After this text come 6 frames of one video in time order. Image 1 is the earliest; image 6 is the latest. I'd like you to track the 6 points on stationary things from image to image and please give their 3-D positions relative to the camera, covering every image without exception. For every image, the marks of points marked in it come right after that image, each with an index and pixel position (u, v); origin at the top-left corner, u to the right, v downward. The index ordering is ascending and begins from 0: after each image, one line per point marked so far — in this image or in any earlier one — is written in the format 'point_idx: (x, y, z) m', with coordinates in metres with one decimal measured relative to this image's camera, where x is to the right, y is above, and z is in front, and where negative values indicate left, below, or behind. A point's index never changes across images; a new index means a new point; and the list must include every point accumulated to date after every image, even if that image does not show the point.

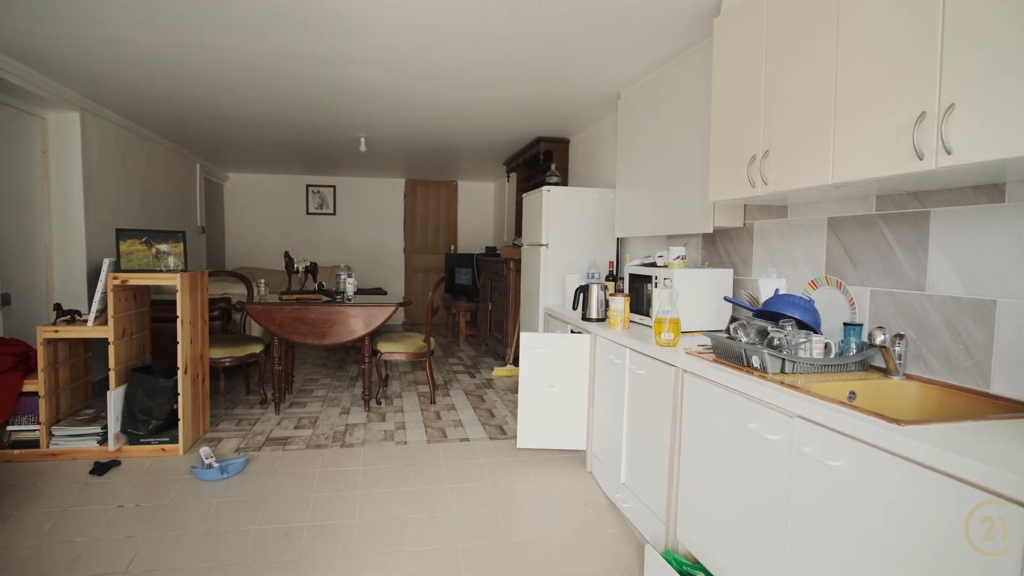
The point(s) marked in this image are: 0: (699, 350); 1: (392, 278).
0: (+0.6, -0.2, +1.8) m
1: (-1.5, +0.1, +6.9) m
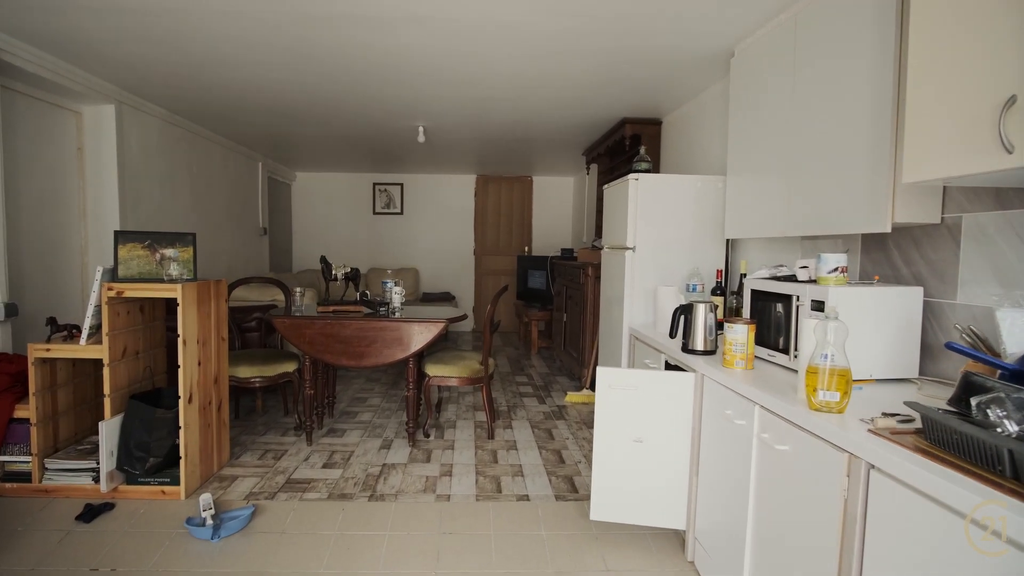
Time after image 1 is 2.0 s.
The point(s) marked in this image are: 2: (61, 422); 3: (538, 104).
0: (+0.7, -0.3, +1.1) m
1: (-0.6, +0.1, +6.4) m
2: (-1.7, -0.5, +2.2) m
3: (+0.2, +1.2, +3.6) m
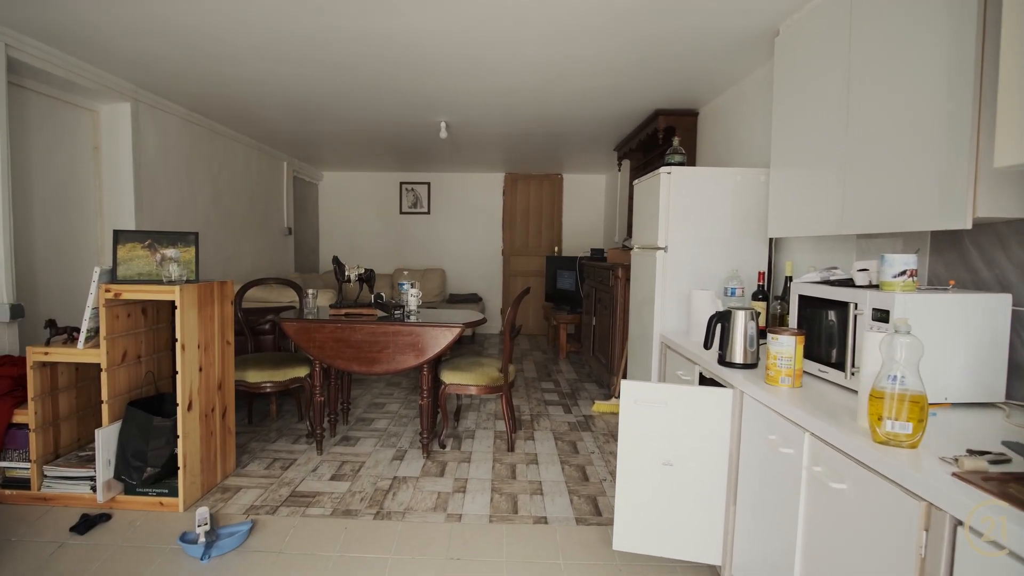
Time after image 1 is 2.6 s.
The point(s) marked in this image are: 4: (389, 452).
0: (+0.7, -0.3, +0.9) m
1: (-0.3, 0.0, +6.3) m
2: (-1.7, -0.5, +2.1) m
3: (+0.3, +1.1, +3.4) m
4: (-0.6, -0.8, +2.6) m
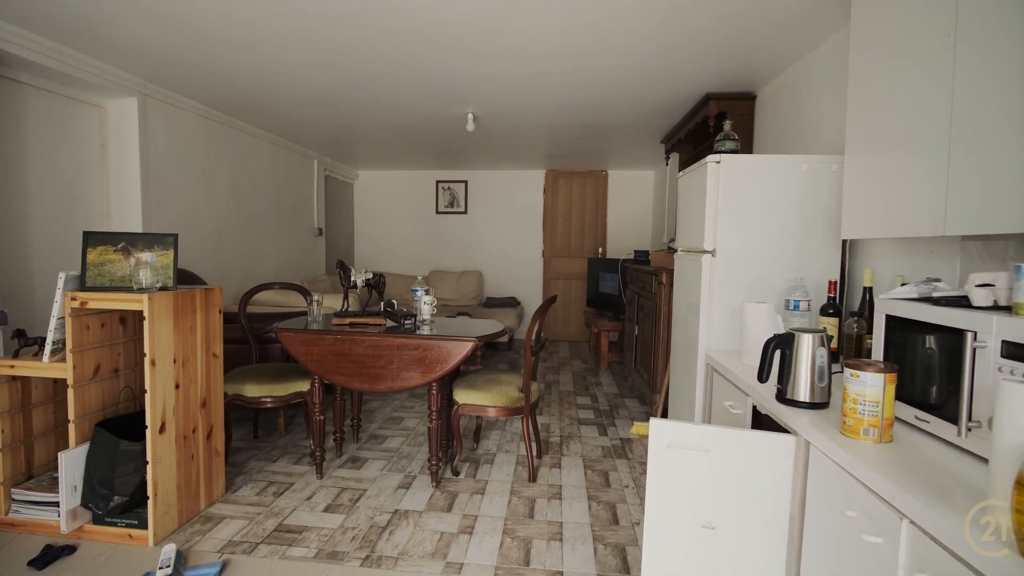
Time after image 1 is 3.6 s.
0: (+0.7, -0.3, +0.5) m
1: (+0.2, 0.0, +6.0) m
2: (-1.6, -0.5, +1.9) m
3: (+0.5, +1.1, +3.0) m
4: (-0.5, -0.8, +2.3) m
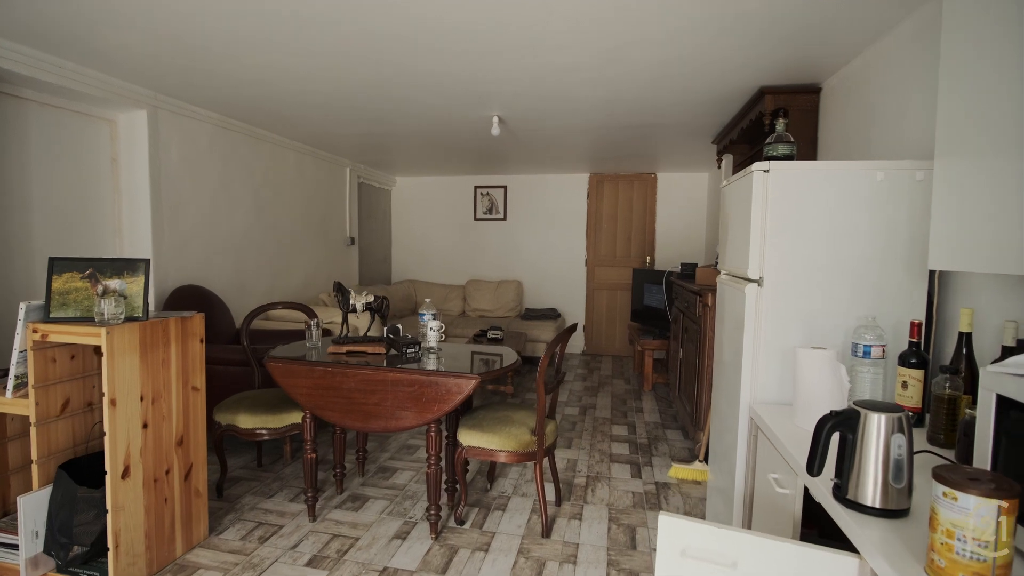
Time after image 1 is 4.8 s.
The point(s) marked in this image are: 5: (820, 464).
0: (+0.5, -0.4, +0.2) m
1: (+0.6, -0.1, +5.7) m
2: (-1.6, -0.6, +1.8) m
3: (+0.6, +1.0, +2.7) m
4: (-0.4, -0.9, +2.1) m
5: (+0.5, -0.3, +1.0) m
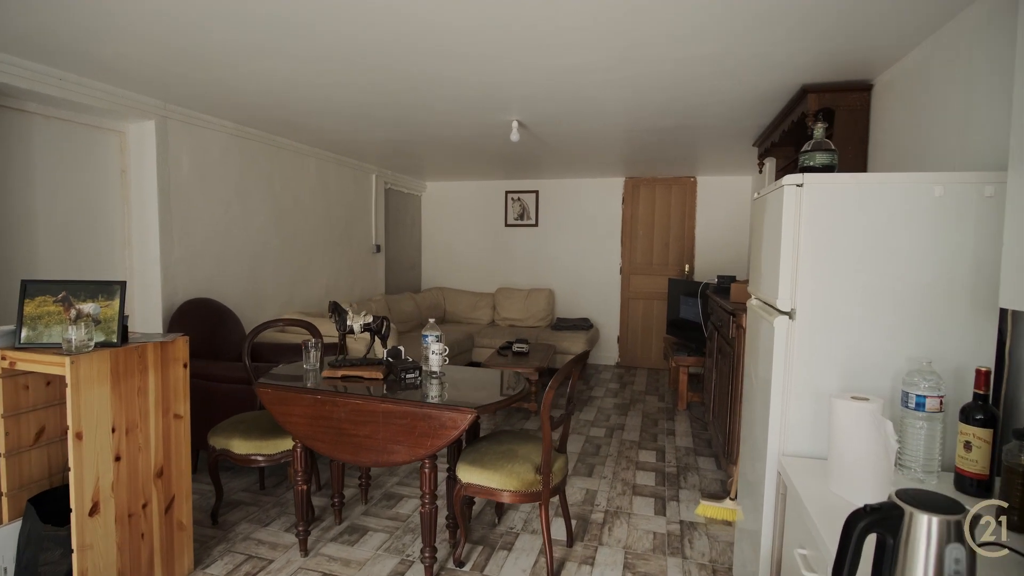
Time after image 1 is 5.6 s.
0: (+0.4, -0.5, 0.0) m
1: (+0.9, -0.2, +5.4) m
2: (-1.6, -0.7, +1.8) m
3: (+0.7, +0.9, +2.5) m
4: (-0.4, -1.0, +2.0) m
5: (+0.5, -0.4, +0.8) m
